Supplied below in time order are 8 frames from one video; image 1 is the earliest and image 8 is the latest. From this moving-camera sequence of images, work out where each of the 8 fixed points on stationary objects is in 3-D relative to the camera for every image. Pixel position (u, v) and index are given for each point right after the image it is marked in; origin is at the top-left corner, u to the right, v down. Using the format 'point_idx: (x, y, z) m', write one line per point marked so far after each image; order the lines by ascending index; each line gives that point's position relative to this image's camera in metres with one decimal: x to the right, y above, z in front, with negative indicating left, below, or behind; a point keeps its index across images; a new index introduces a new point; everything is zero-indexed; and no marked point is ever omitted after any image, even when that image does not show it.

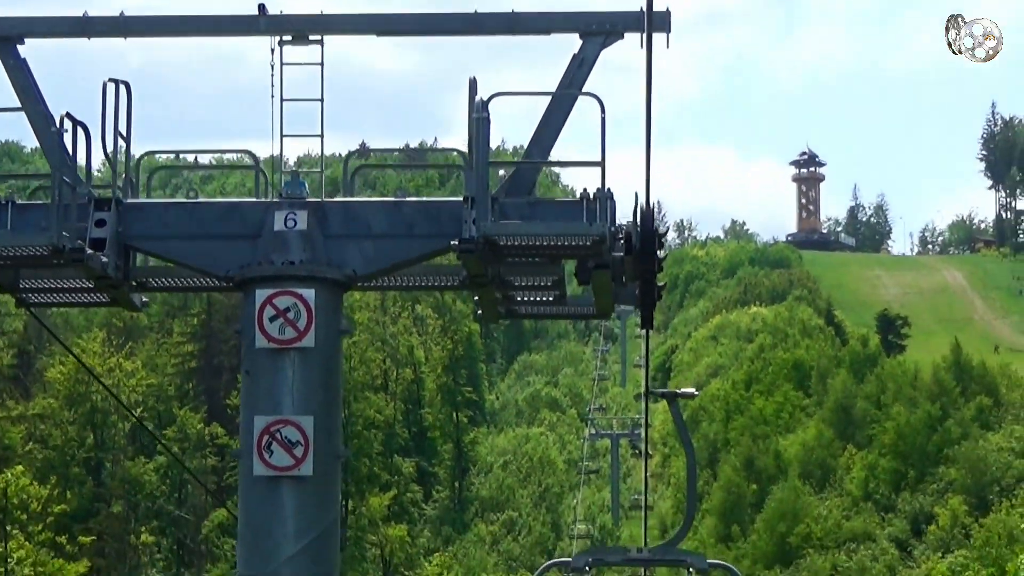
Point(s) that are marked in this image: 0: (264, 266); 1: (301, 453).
0: (-1.8, +0.2, +11.9) m
1: (-1.5, -1.2, +11.5) m
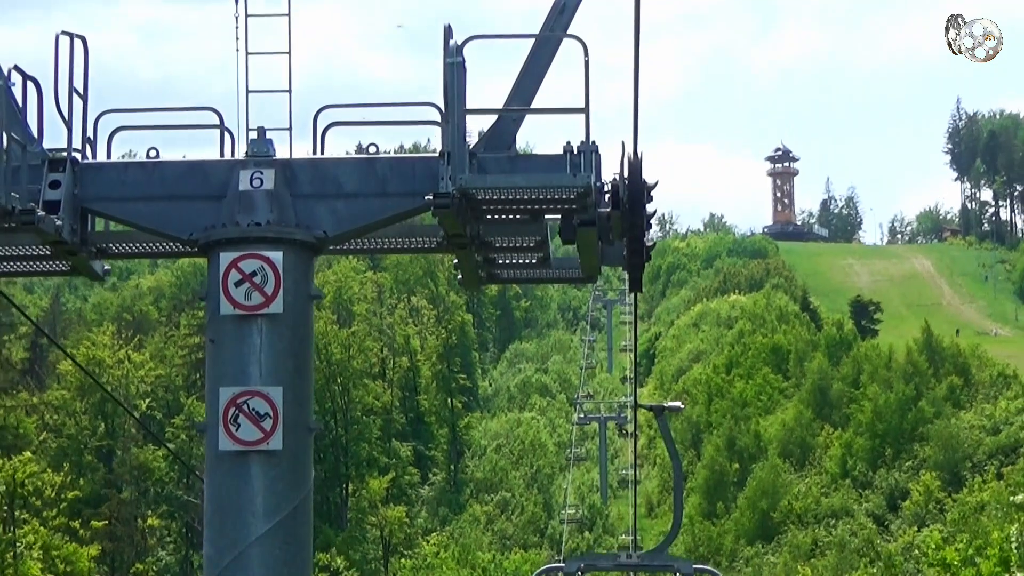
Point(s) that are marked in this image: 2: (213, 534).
0: (-1.9, +0.4, +11.1) m
1: (-1.6, -0.9, +10.8) m
2: (-2.0, -1.6, +10.9) m
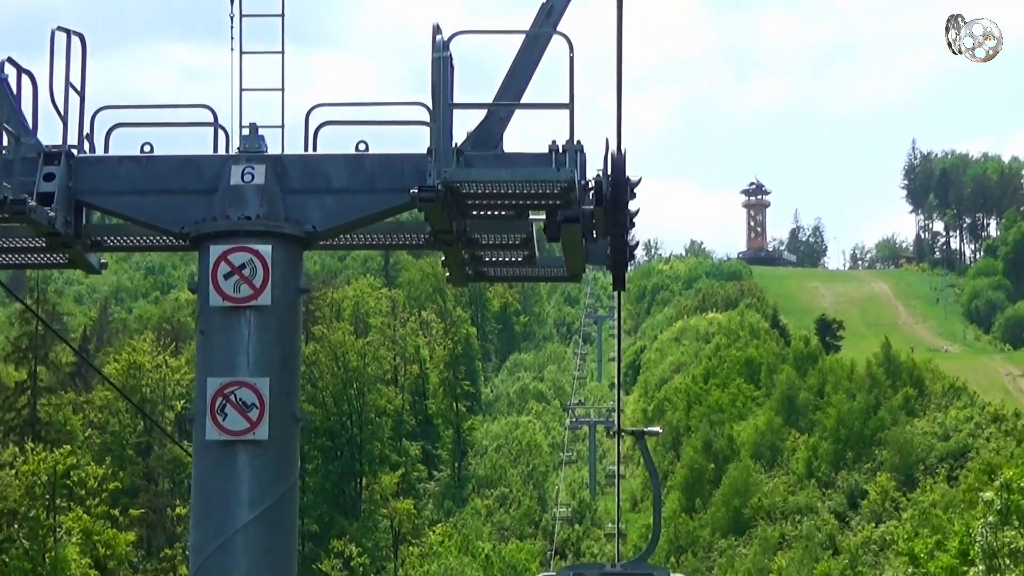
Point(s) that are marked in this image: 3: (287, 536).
0: (-2.0, +0.5, +11.3) m
1: (-1.7, -0.9, +11.0) m
2: (-2.1, -1.6, +11.1) m
3: (-1.5, -1.7, +11.1) m
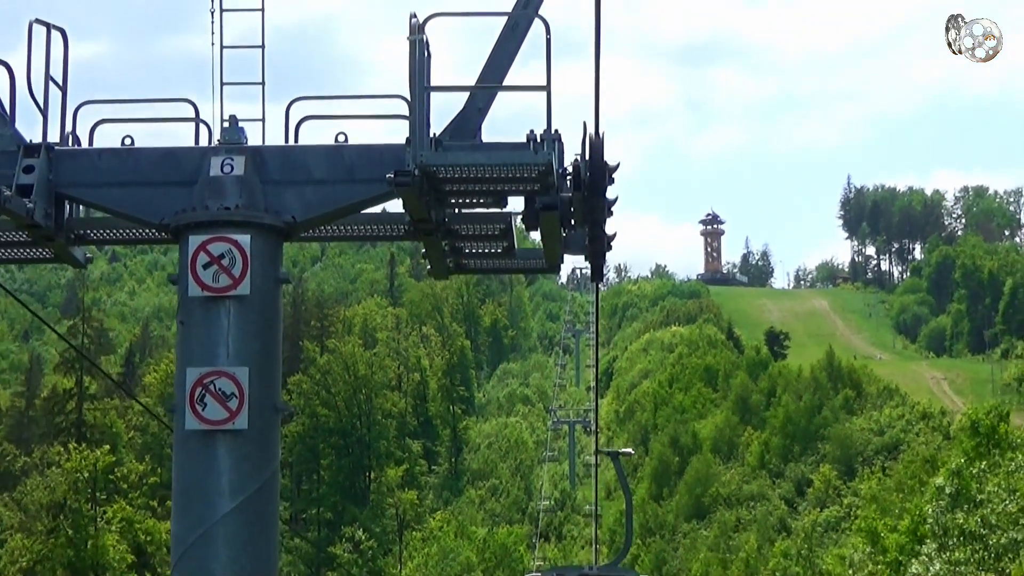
0: (-2.2, +0.5, +11.3) m
1: (-1.9, -0.8, +11.0) m
2: (-2.2, -1.5, +11.1) m
3: (-1.7, -1.6, +11.1) m
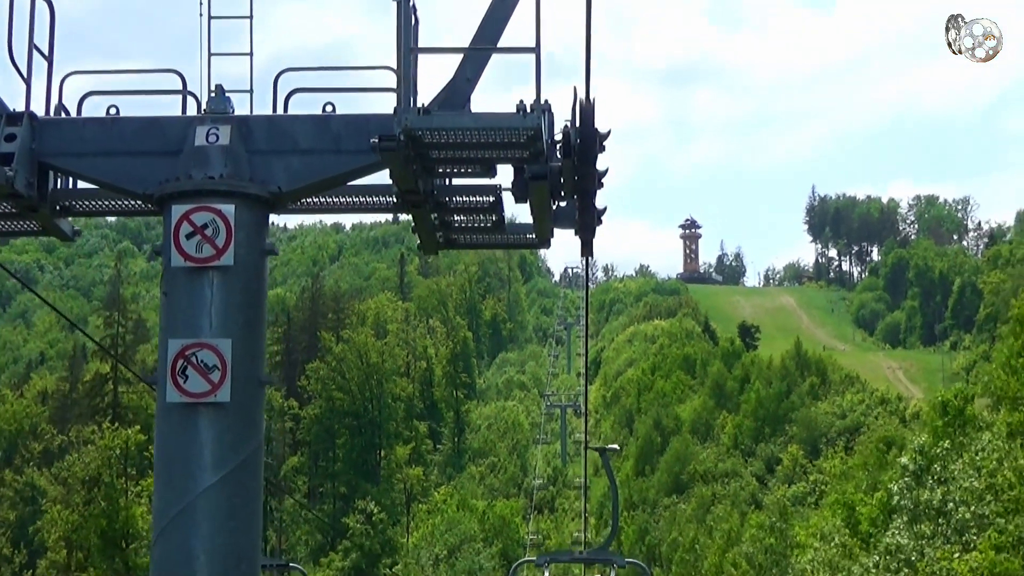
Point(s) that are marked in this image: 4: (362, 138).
0: (-2.2, +0.7, +11.1) m
1: (-1.9, -0.6, +10.8) m
2: (-2.3, -1.3, +10.8) m
3: (-1.7, -1.4, +10.9) m
4: (-1.0, +1.0, +11.2) m
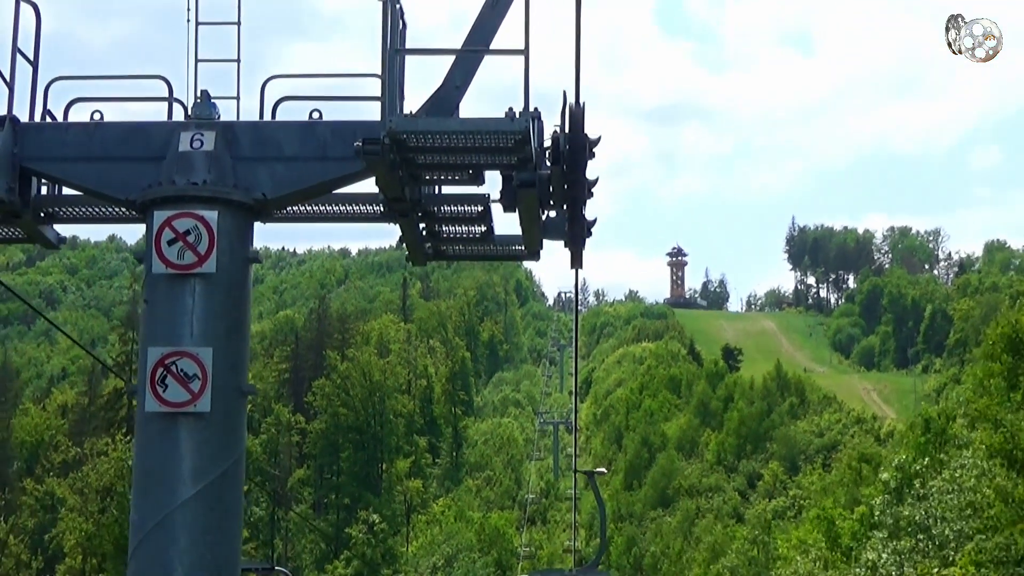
0: (-2.3, +0.7, +10.9) m
1: (-2.0, -0.6, +10.6) m
2: (-2.4, -1.4, +10.6) m
3: (-1.8, -1.5, +10.7) m
4: (-1.1, +1.0, +11.0) m
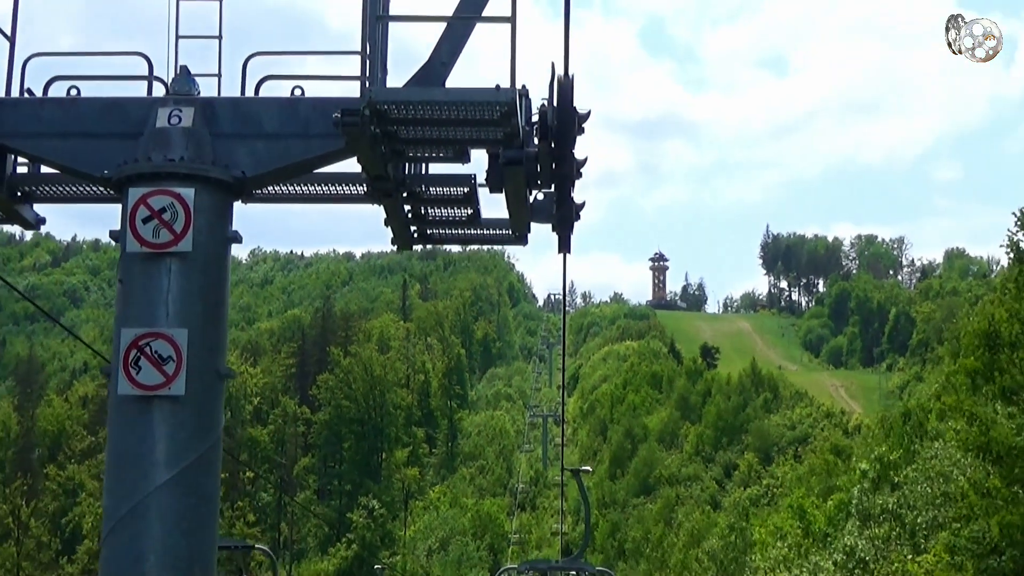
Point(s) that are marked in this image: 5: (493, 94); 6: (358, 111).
0: (-2.4, +0.8, +10.6) m
1: (-2.1, -0.5, +10.3) m
2: (-2.5, -1.2, +10.3) m
3: (-1.9, -1.3, +10.4) m
4: (-1.2, +1.1, +10.7) m
5: (-0.1, +1.0, +9.1) m
6: (-0.8, +0.9, +9.0) m
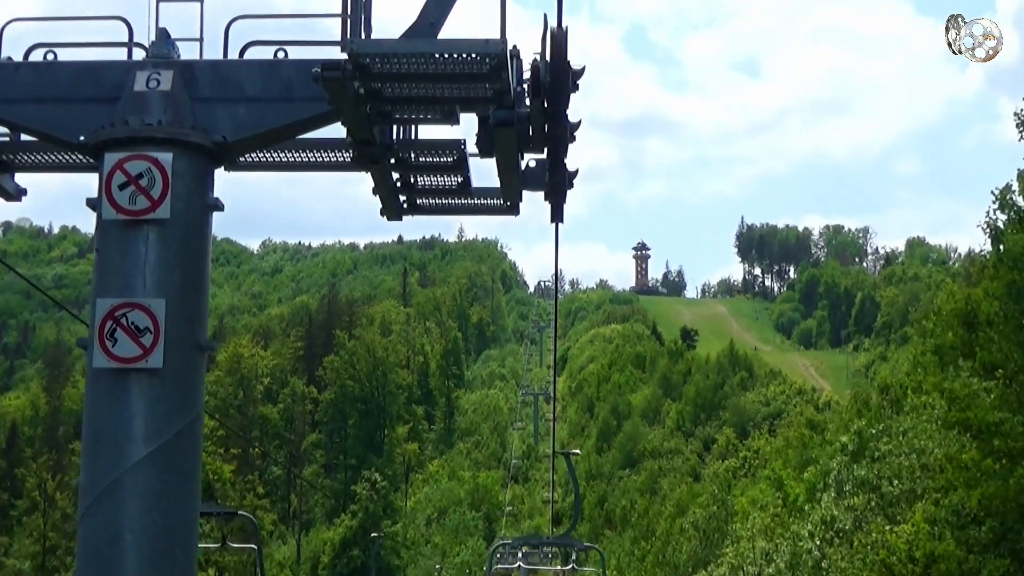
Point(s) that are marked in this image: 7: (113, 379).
0: (-2.5, +1.0, +10.2) m
1: (-2.2, -0.3, +9.9) m
2: (-2.6, -1.0, +9.9) m
3: (-2.0, -1.1, +10.0) m
4: (-1.2, +1.3, +10.2) m
5: (-0.2, +1.2, +8.7) m
6: (-0.9, +1.1, +8.6) m
7: (-2.4, -0.5, +9.9) m
